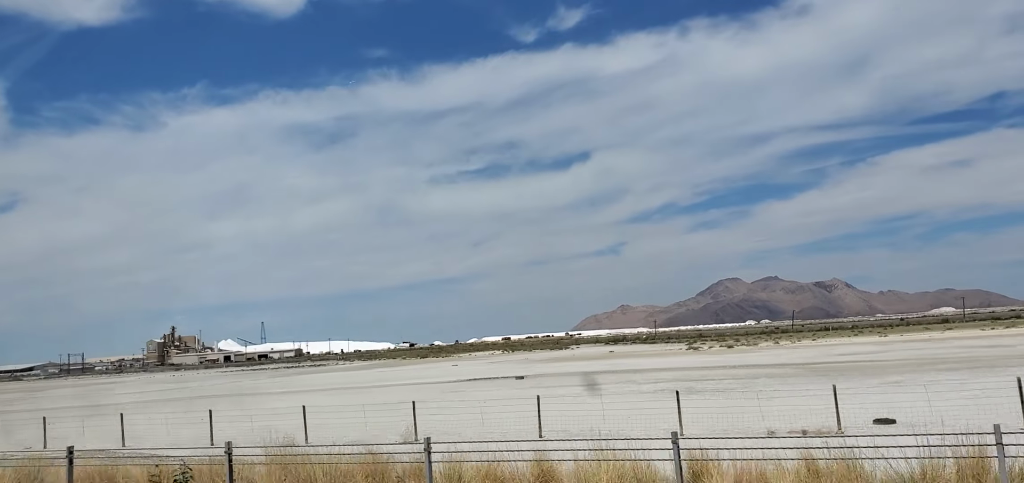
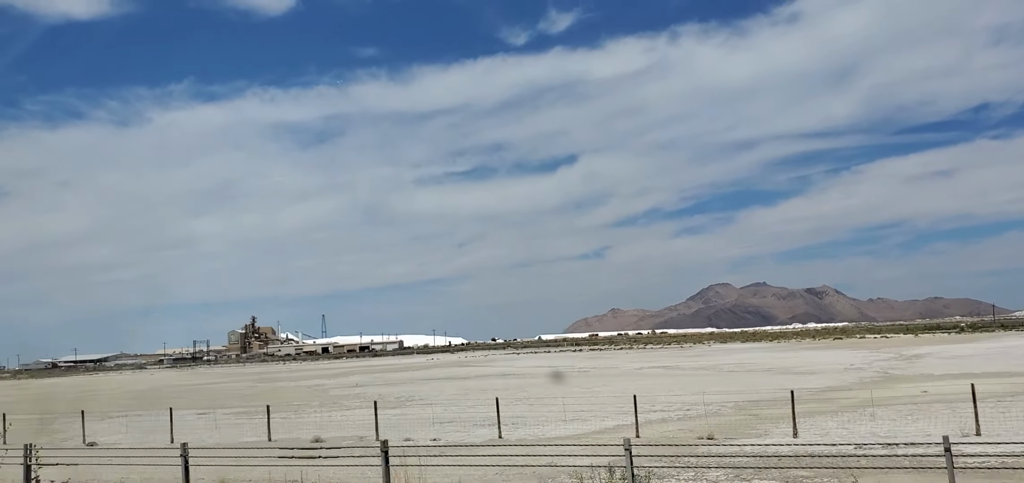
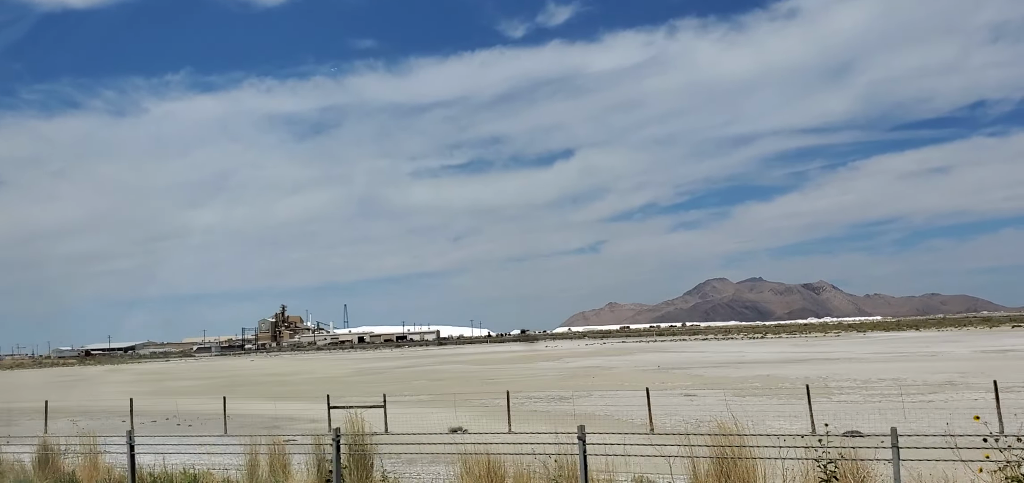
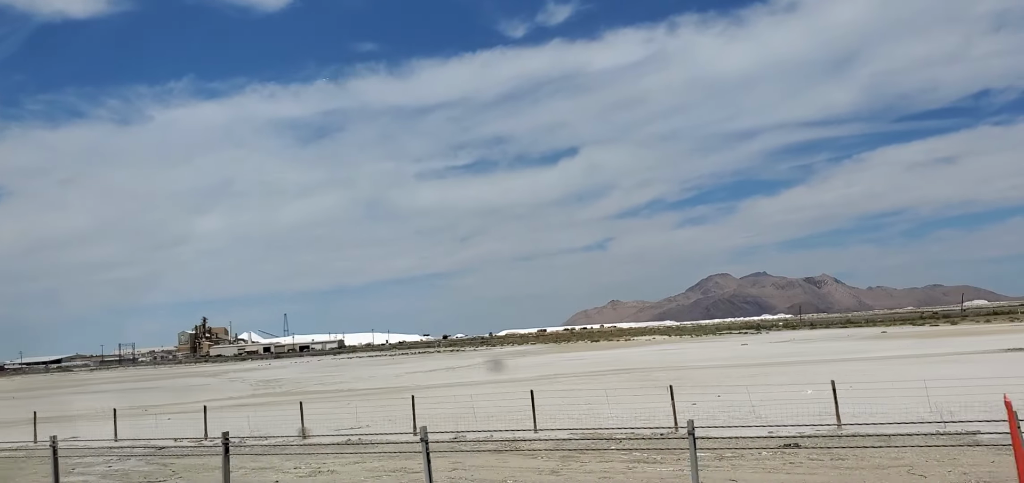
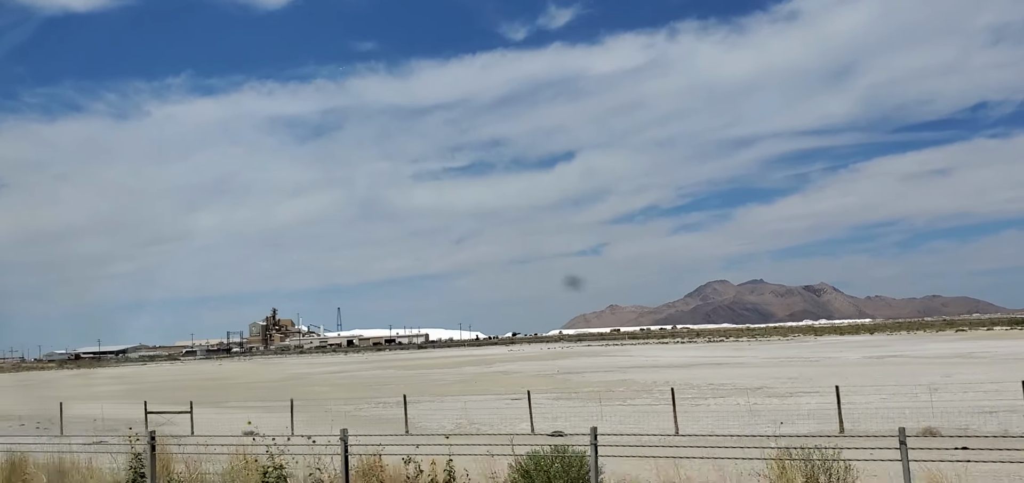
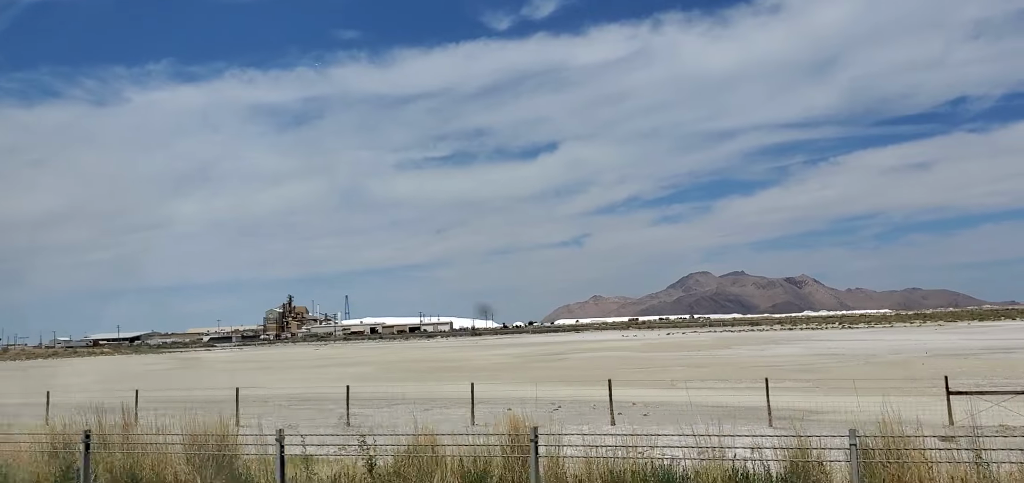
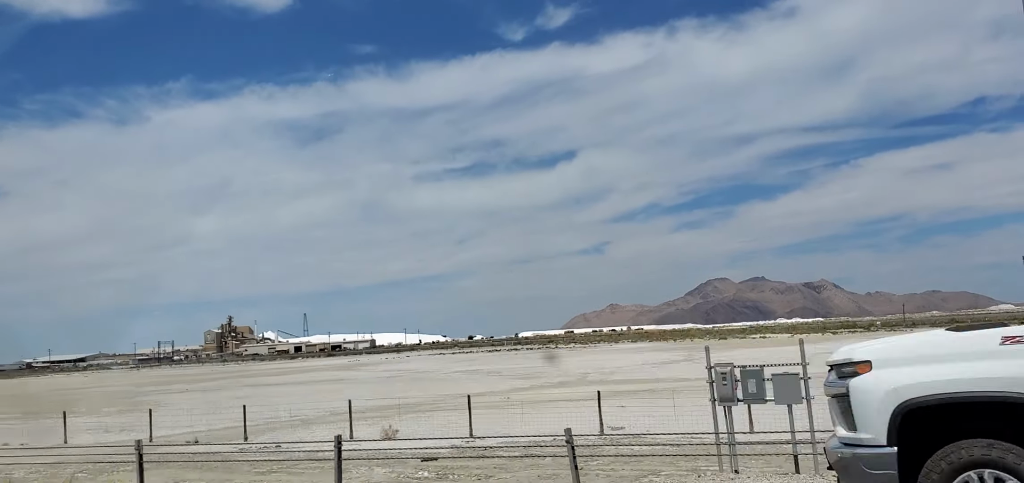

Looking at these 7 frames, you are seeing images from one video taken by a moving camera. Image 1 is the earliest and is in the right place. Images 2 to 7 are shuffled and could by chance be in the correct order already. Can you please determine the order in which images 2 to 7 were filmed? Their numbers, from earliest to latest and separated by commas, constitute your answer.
4, 7, 2, 5, 3, 6
